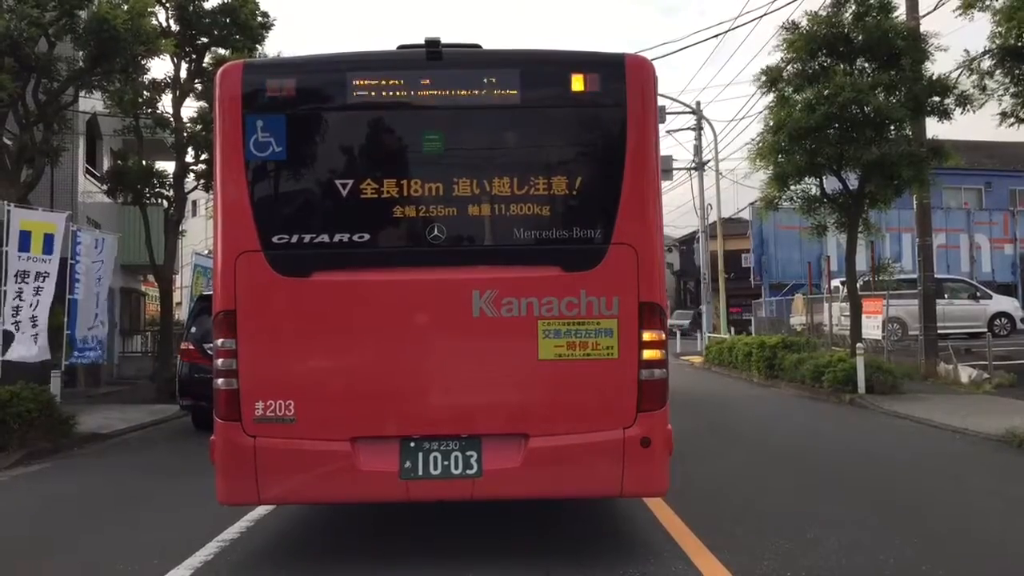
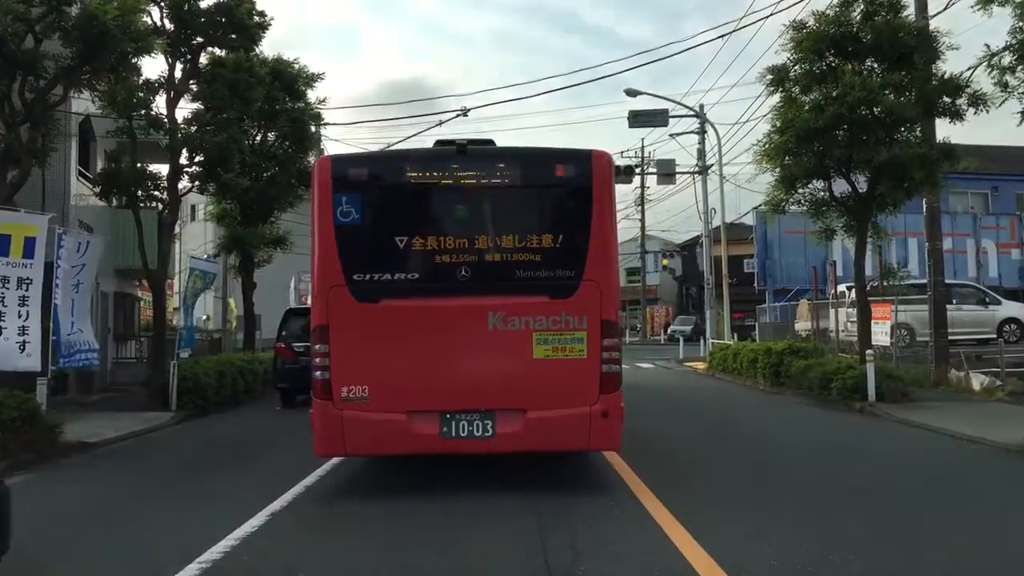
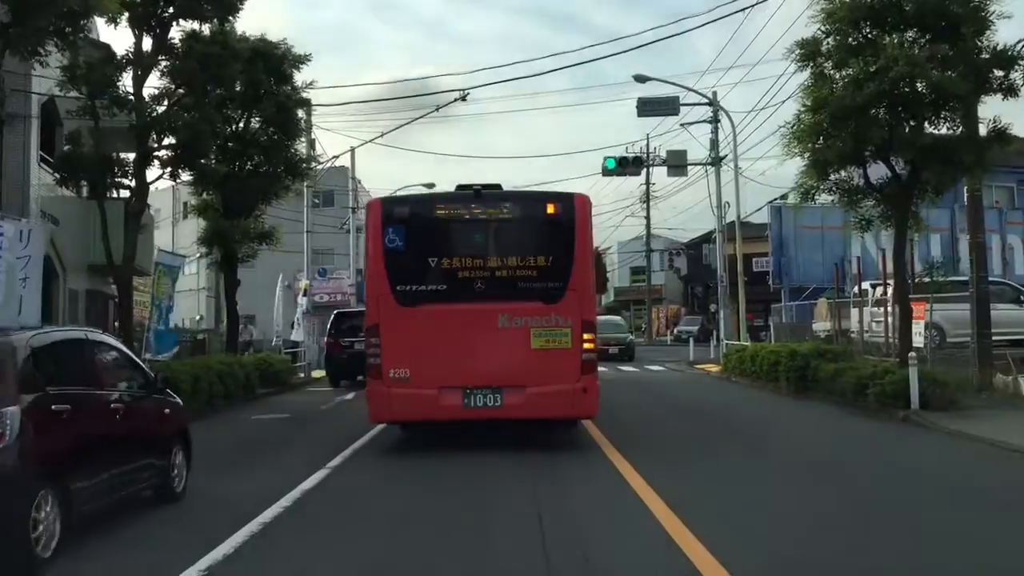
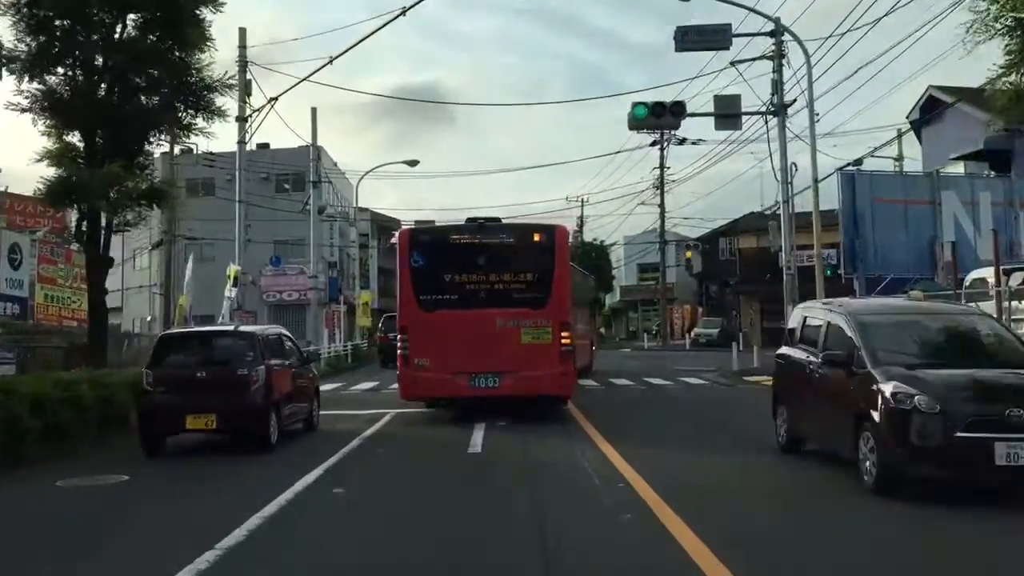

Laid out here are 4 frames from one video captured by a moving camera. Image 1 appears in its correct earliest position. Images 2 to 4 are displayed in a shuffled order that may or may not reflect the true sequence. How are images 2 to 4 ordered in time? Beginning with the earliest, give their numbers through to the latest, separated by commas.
2, 3, 4
